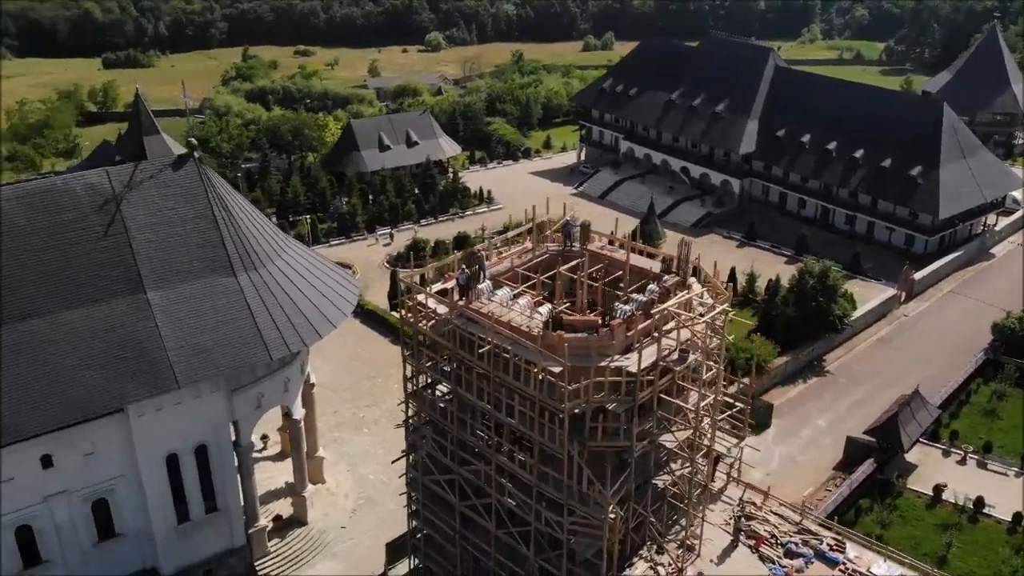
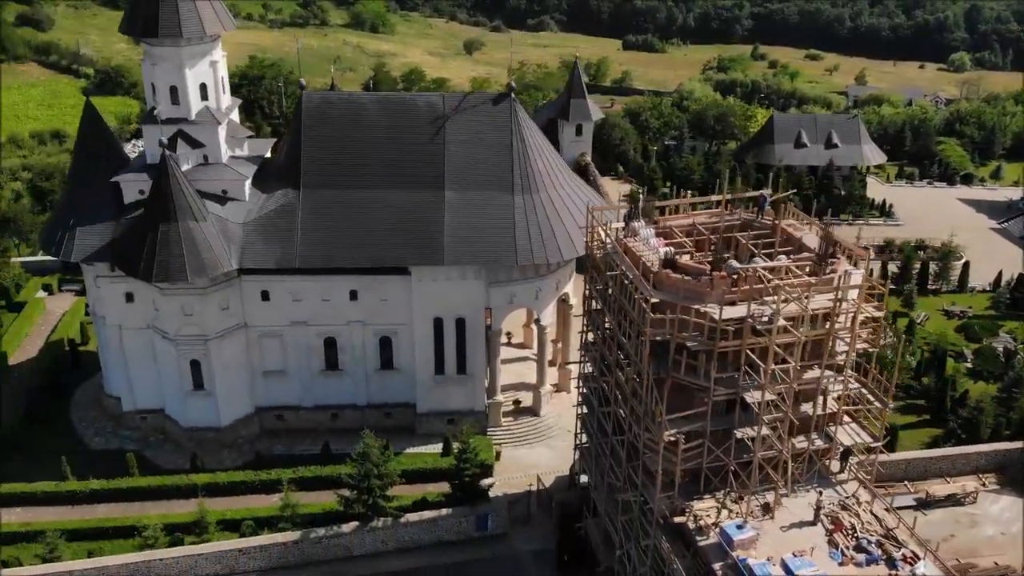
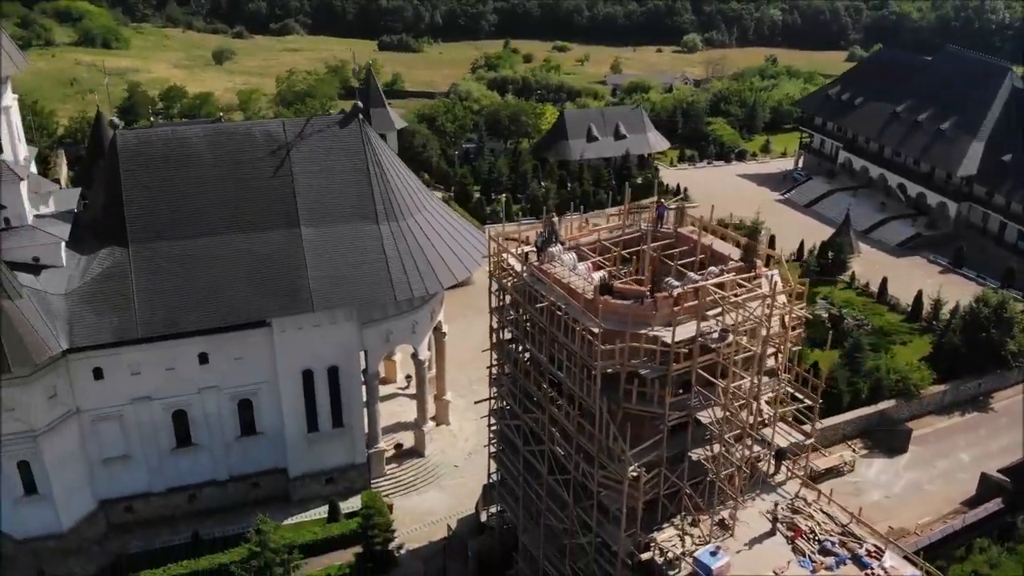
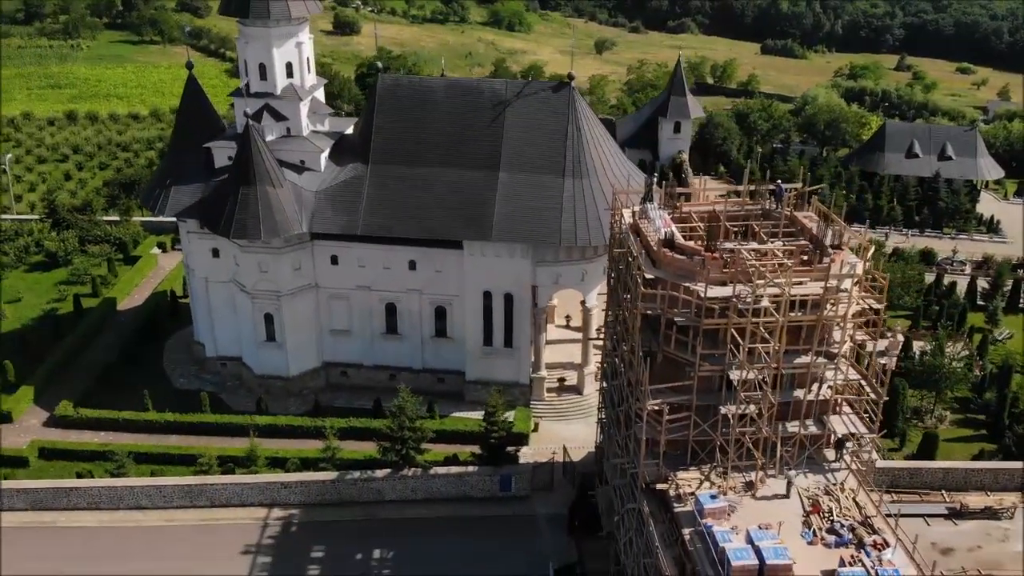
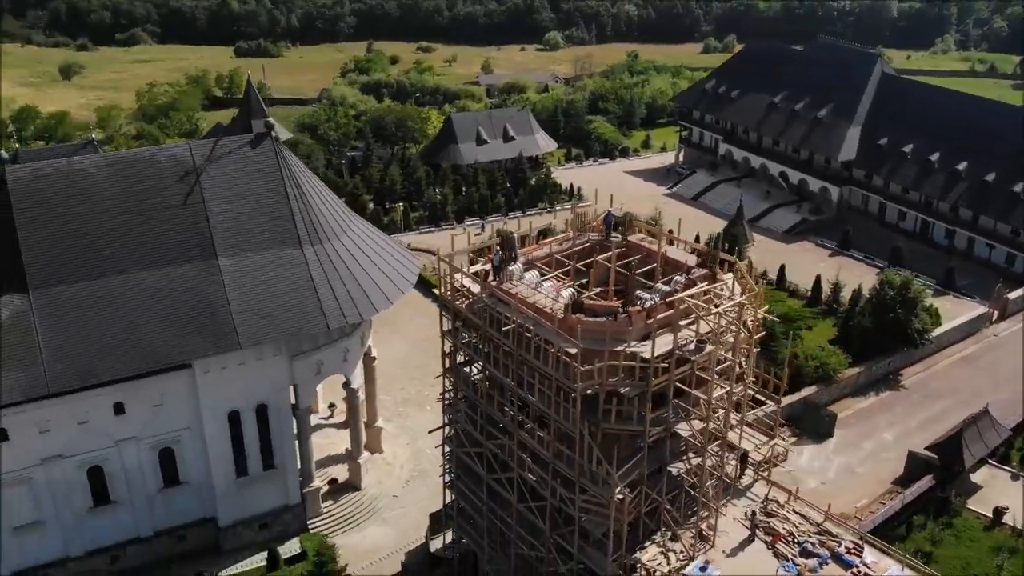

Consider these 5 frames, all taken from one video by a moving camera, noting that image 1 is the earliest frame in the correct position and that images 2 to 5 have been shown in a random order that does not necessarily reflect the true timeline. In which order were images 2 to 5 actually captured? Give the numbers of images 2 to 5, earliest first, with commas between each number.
5, 3, 2, 4
